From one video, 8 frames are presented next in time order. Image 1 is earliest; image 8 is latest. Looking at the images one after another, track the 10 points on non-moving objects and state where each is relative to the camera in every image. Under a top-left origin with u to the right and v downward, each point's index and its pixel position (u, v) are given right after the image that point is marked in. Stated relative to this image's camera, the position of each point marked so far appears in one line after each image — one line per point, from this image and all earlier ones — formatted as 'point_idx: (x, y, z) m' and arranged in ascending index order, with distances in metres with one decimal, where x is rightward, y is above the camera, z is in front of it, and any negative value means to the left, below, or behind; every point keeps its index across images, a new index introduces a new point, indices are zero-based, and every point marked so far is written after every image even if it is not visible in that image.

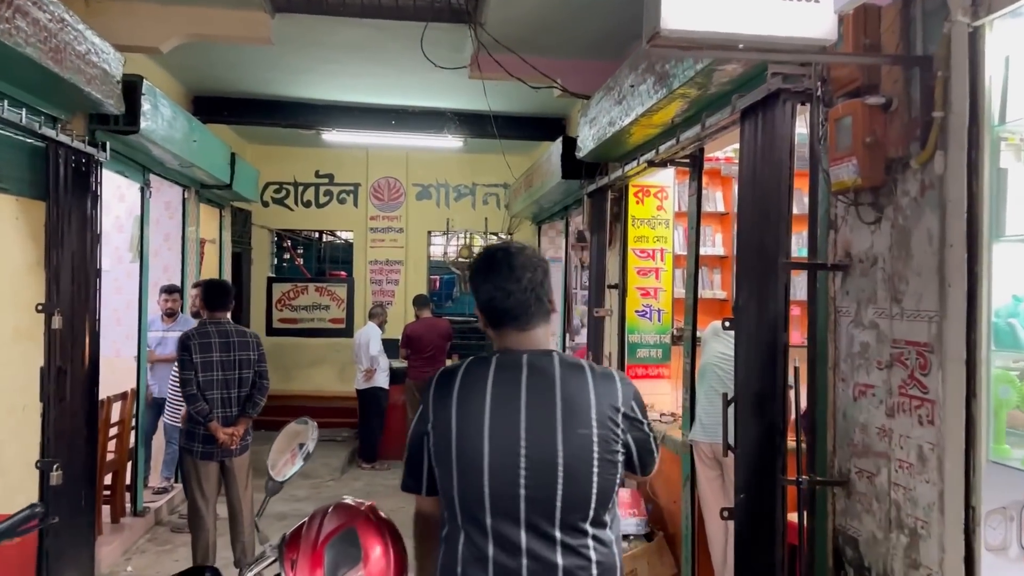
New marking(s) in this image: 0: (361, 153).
0: (-1.4, +1.2, +7.9) m
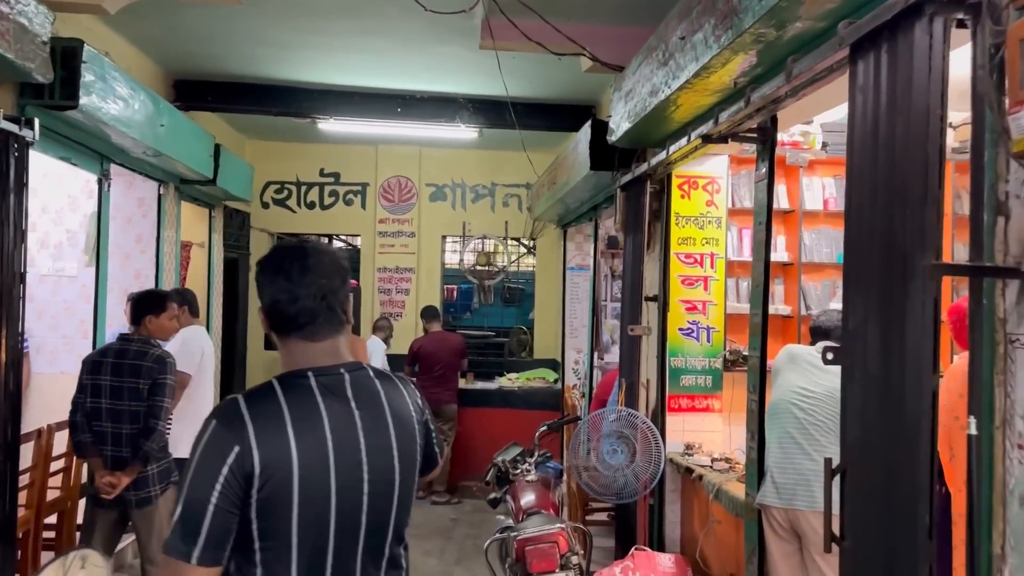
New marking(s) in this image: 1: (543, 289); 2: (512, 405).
0: (-1.2, +1.2, +7.1) m
1: (+0.3, 0.0, +7.1) m
2: (0.0, -0.9, +6.3) m
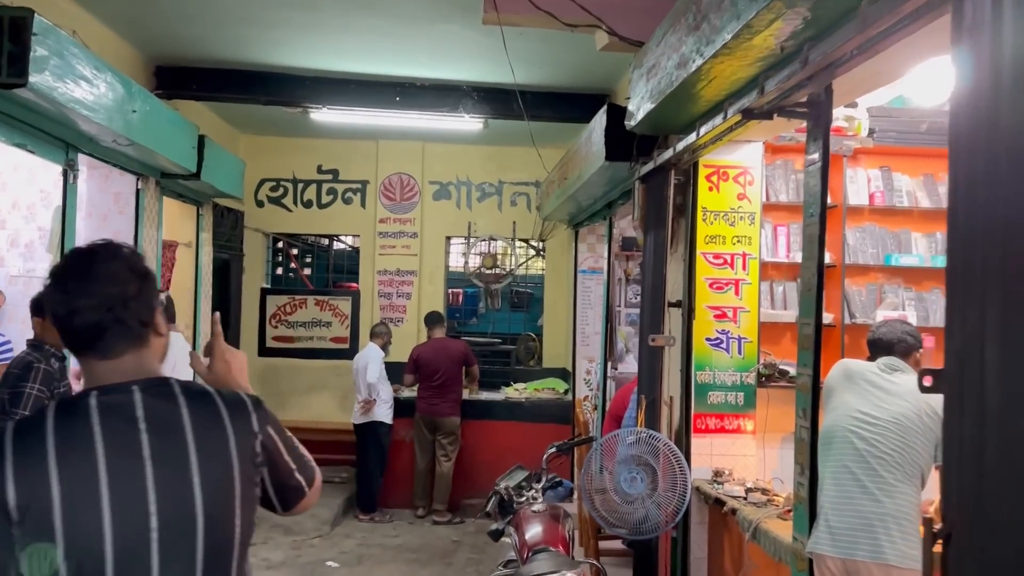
0: (-1.1, +1.1, +6.7) m
1: (+0.3, 0.0, +6.6) m
2: (0.0, -0.9, +5.9) m
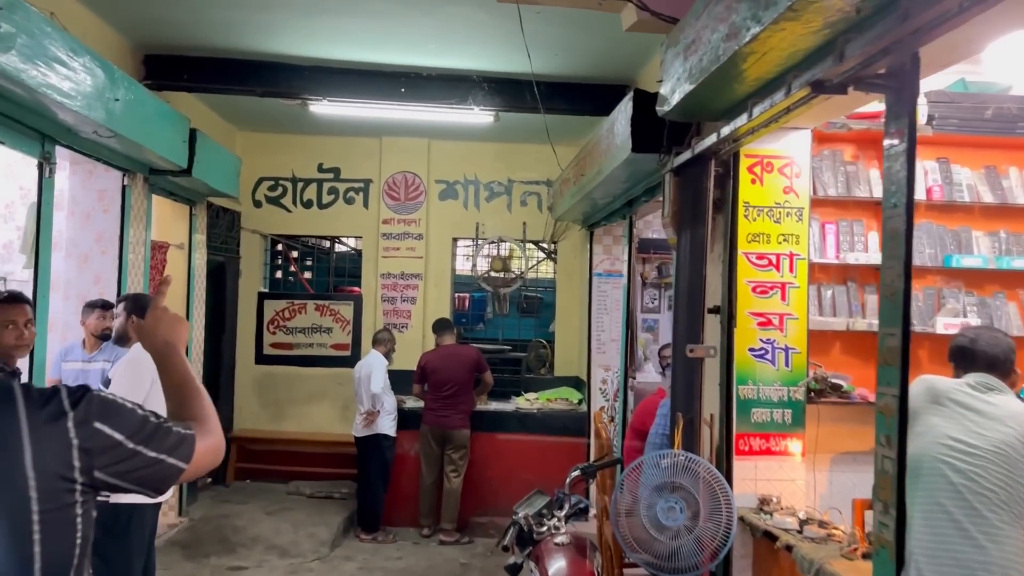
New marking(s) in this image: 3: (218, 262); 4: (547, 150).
0: (-1.0, +1.1, +6.4) m
1: (+0.4, -0.1, +6.3) m
2: (+0.1, -0.9, +5.5) m
3: (-2.1, +0.2, +6.1) m
4: (+0.3, +1.0, +6.4) m
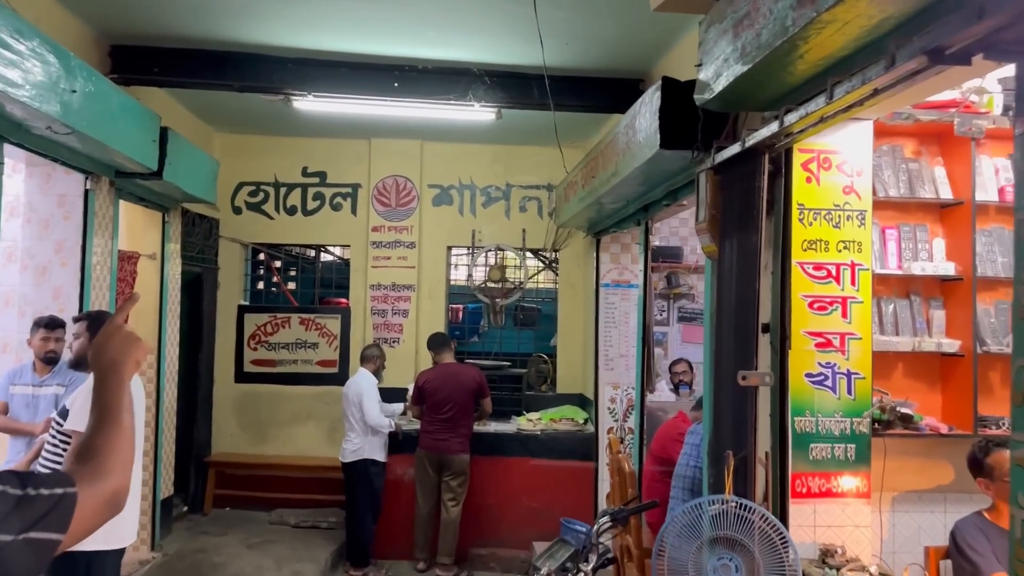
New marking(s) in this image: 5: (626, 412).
0: (-1.0, +1.0, +6.0) m
1: (+0.4, -0.2, +5.9) m
2: (+0.1, -1.0, +5.1) m
3: (-2.1, +0.1, +5.6) m
4: (+0.3, +1.0, +6.0) m
5: (+0.7, -0.7, +5.1) m
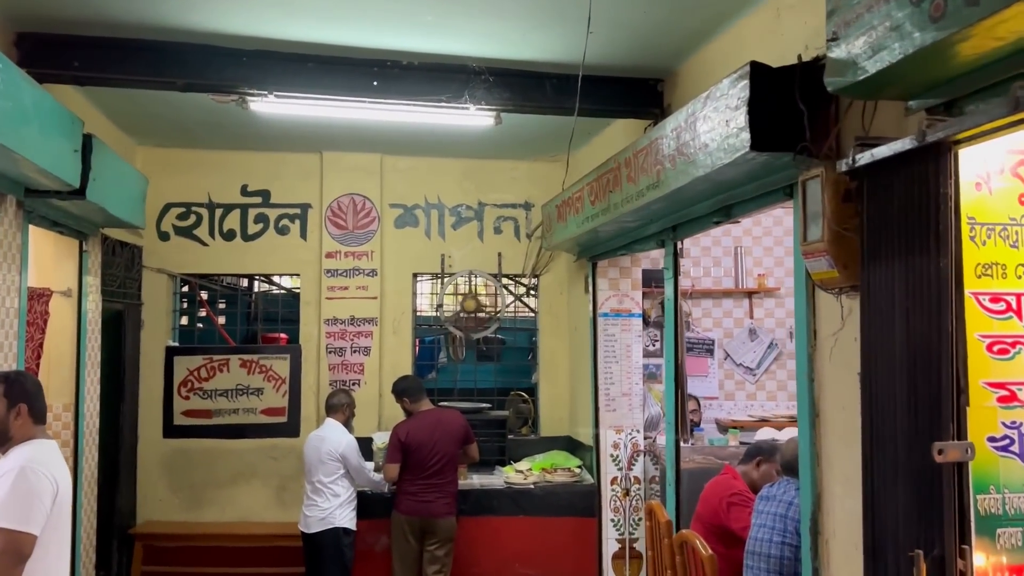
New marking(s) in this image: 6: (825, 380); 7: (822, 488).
0: (-1.2, +0.8, +5.3) m
1: (+0.2, -0.3, +5.3) m
2: (+0.1, -1.1, +4.4) m
3: (-2.2, -0.1, +4.8) m
4: (+0.1, +0.8, +5.4) m
5: (+0.6, -0.9, +4.5) m
6: (+0.9, -0.3, +2.4) m
7: (+0.9, -0.6, +2.5) m
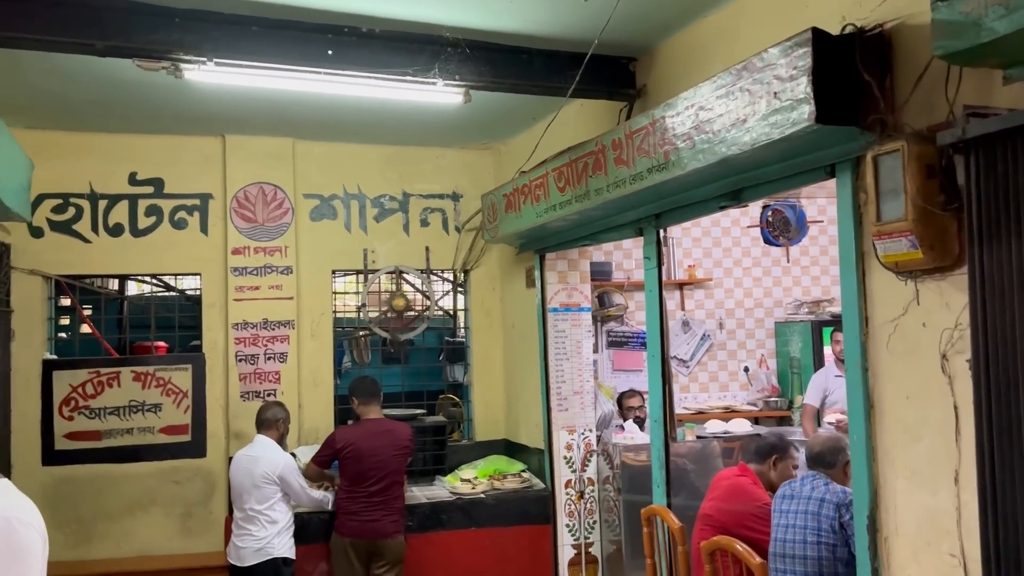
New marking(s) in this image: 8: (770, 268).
0: (-1.6, +0.8, +4.7) m
1: (-0.2, -0.3, +5.0) m
2: (-0.2, -1.1, +4.1) m
3: (-2.5, -0.2, +4.0) m
4: (-0.4, +0.8, +5.0) m
5: (+0.4, -0.9, +4.3) m
6: (+1.0, -0.2, +2.3) m
7: (+1.0, -0.5, +2.3) m
8: (+1.6, +0.1, +5.3) m
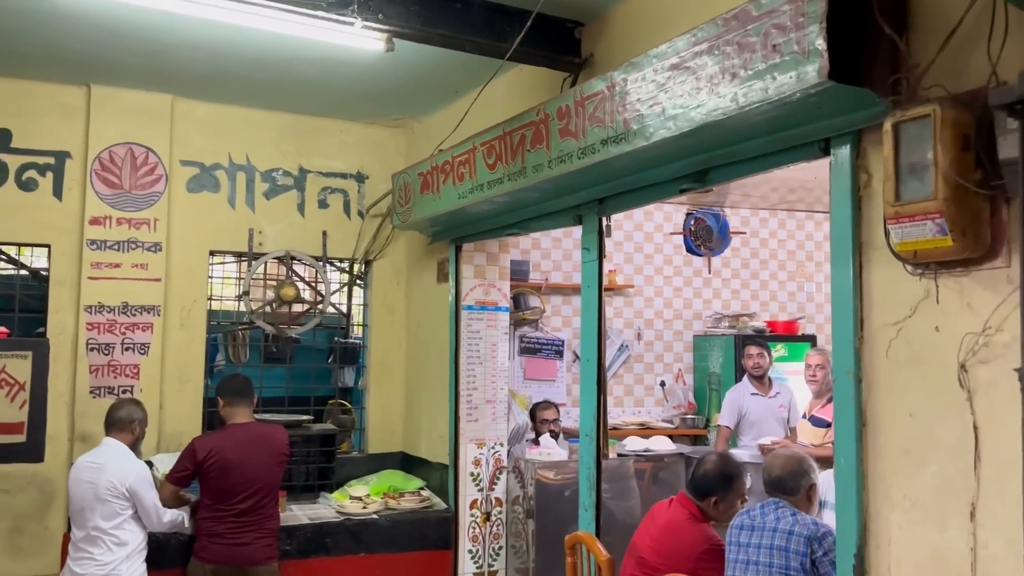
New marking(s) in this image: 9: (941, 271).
0: (-2.0, +0.9, +4.0) m
1: (-0.7, -0.3, +4.4) m
2: (-0.6, -1.1, +3.6) m
3: (-2.8, 0.0, +3.2) m
4: (-0.8, +0.8, +4.5) m
5: (-0.1, -0.8, +3.8) m
6: (+0.8, -0.2, +2.0) m
7: (+0.8, -0.5, +2.0) m
8: (+1.1, +0.1, +5.1) m
9: (+0.9, 0.0, +1.8) m
